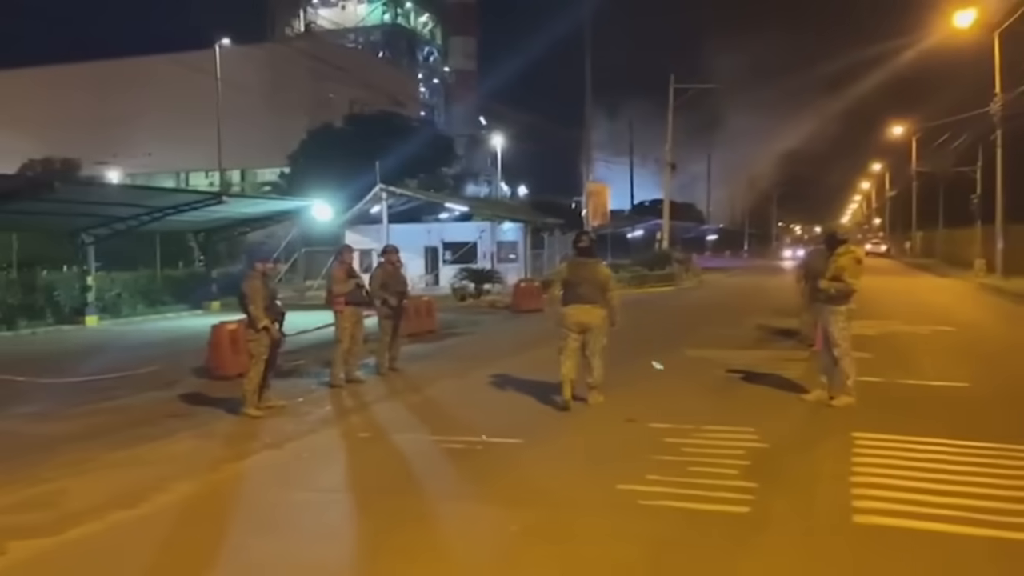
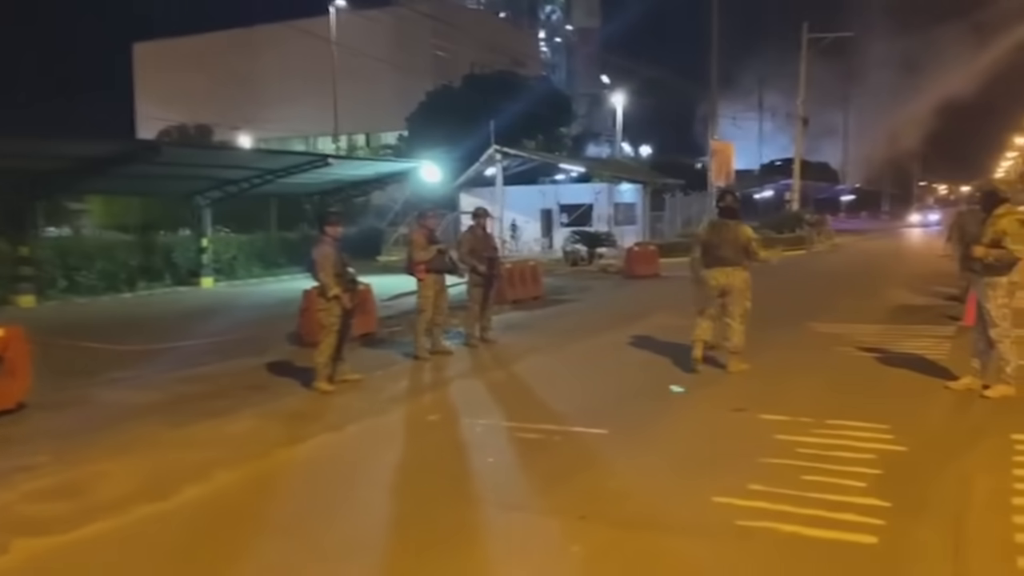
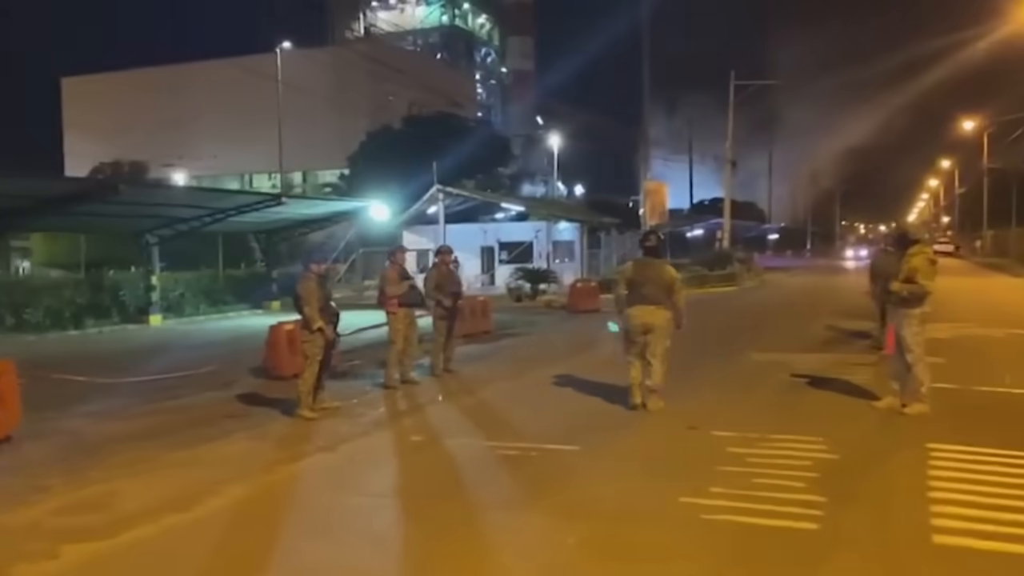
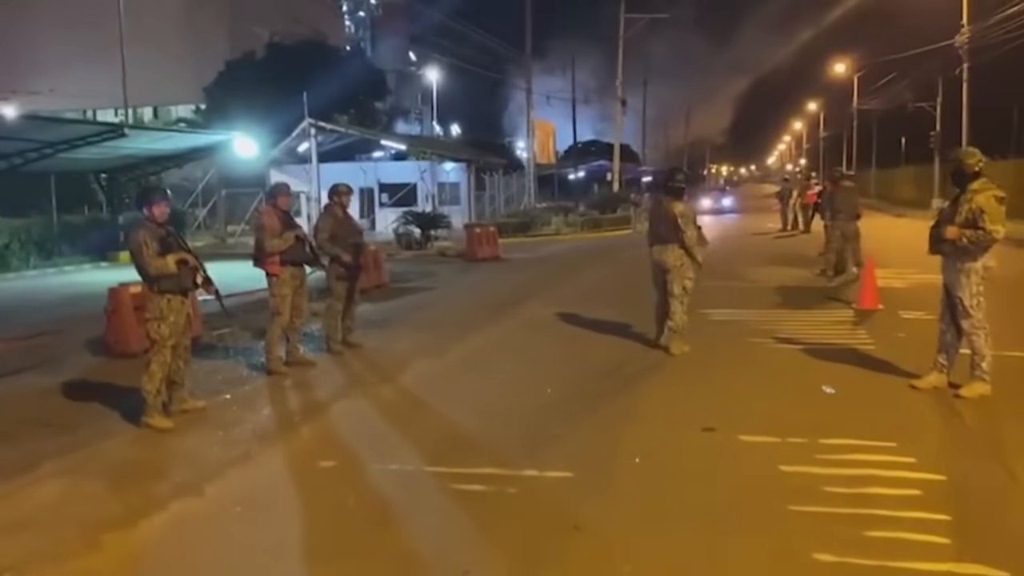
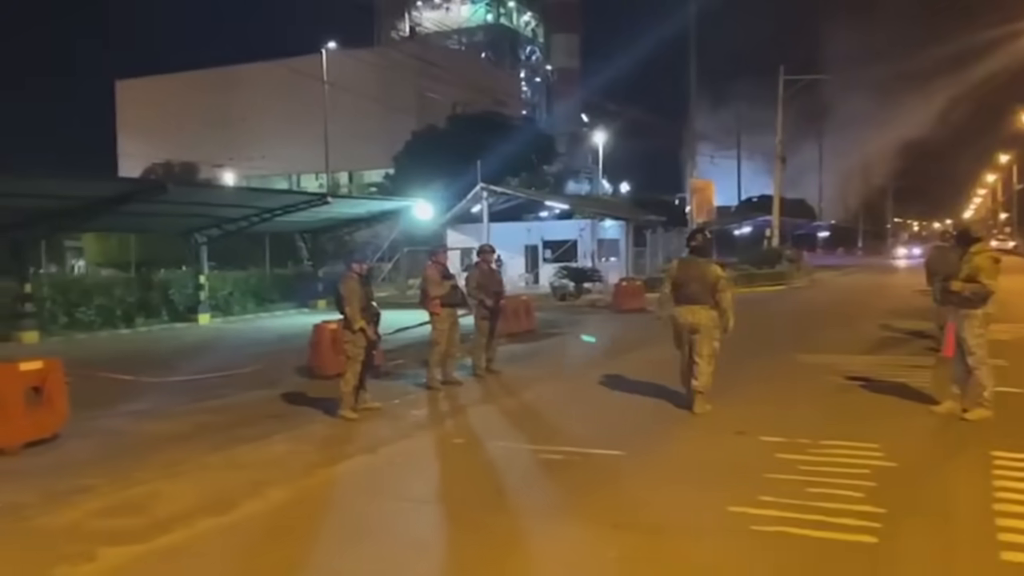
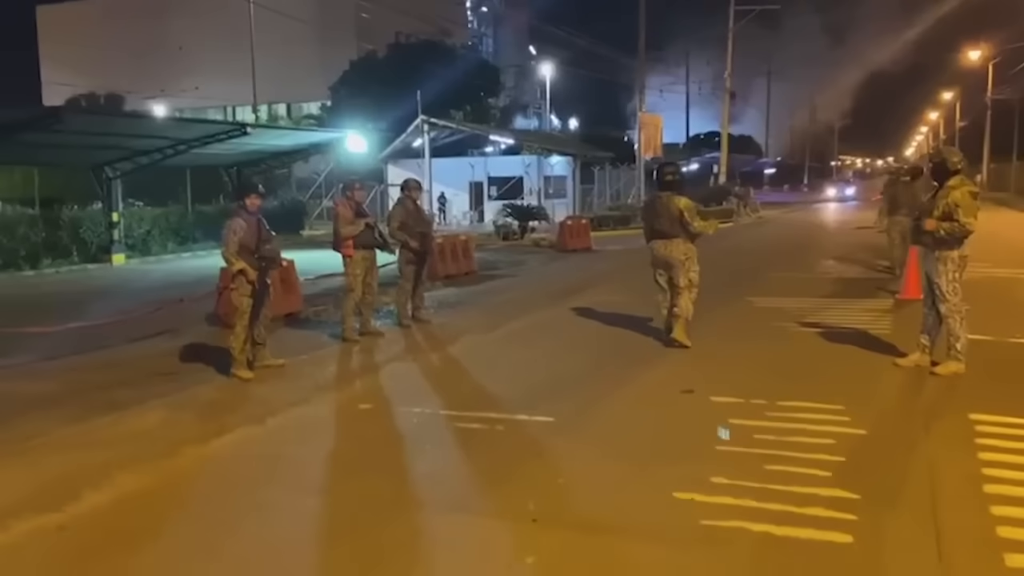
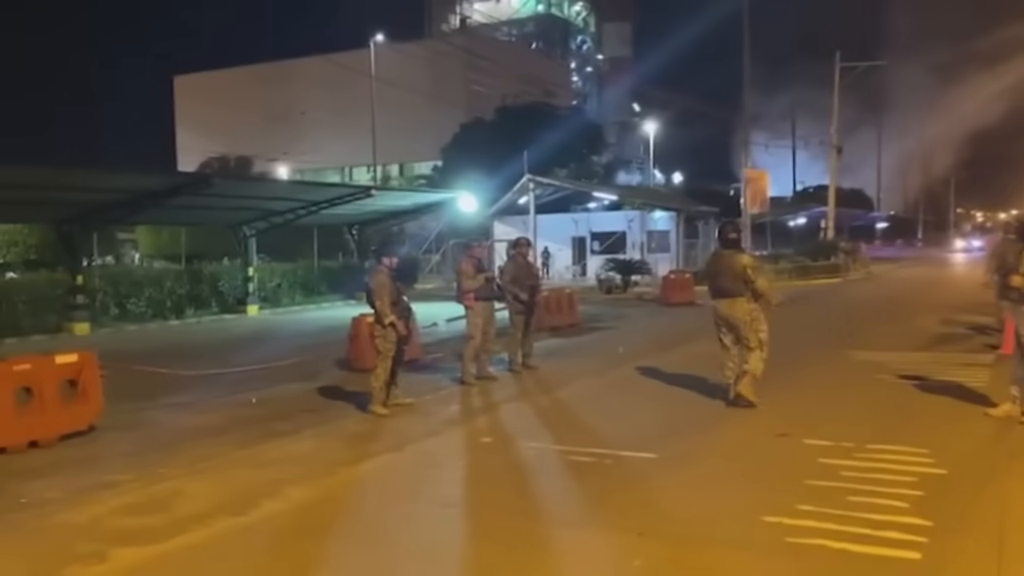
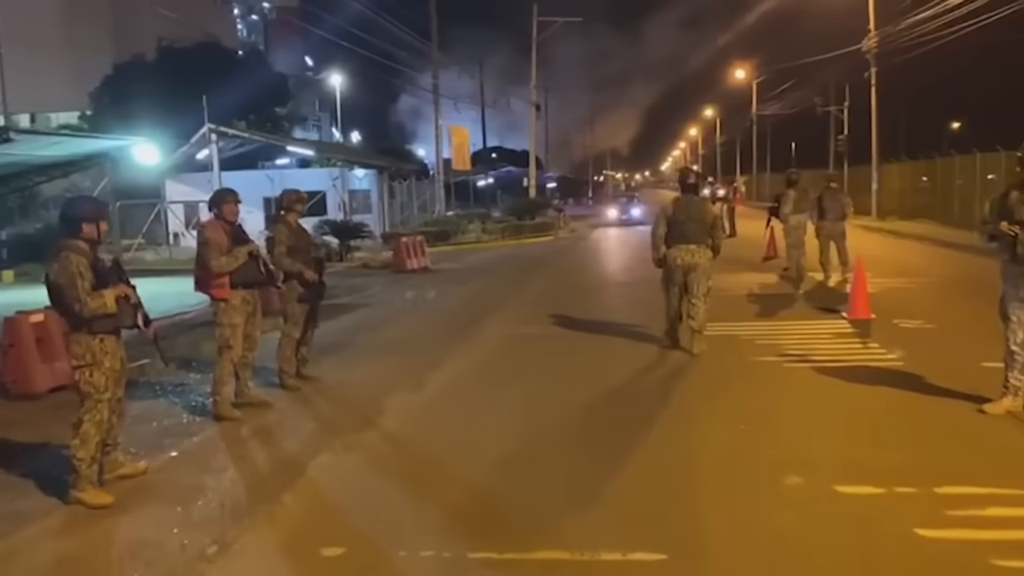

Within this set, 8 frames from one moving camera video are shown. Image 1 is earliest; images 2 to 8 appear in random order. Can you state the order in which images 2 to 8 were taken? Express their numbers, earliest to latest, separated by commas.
3, 5, 7, 2, 6, 4, 8
